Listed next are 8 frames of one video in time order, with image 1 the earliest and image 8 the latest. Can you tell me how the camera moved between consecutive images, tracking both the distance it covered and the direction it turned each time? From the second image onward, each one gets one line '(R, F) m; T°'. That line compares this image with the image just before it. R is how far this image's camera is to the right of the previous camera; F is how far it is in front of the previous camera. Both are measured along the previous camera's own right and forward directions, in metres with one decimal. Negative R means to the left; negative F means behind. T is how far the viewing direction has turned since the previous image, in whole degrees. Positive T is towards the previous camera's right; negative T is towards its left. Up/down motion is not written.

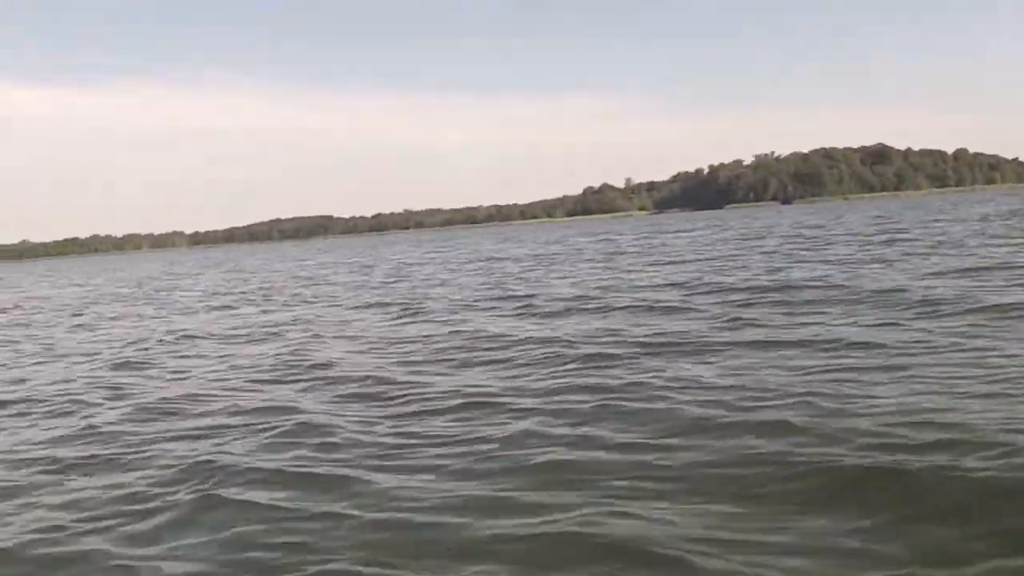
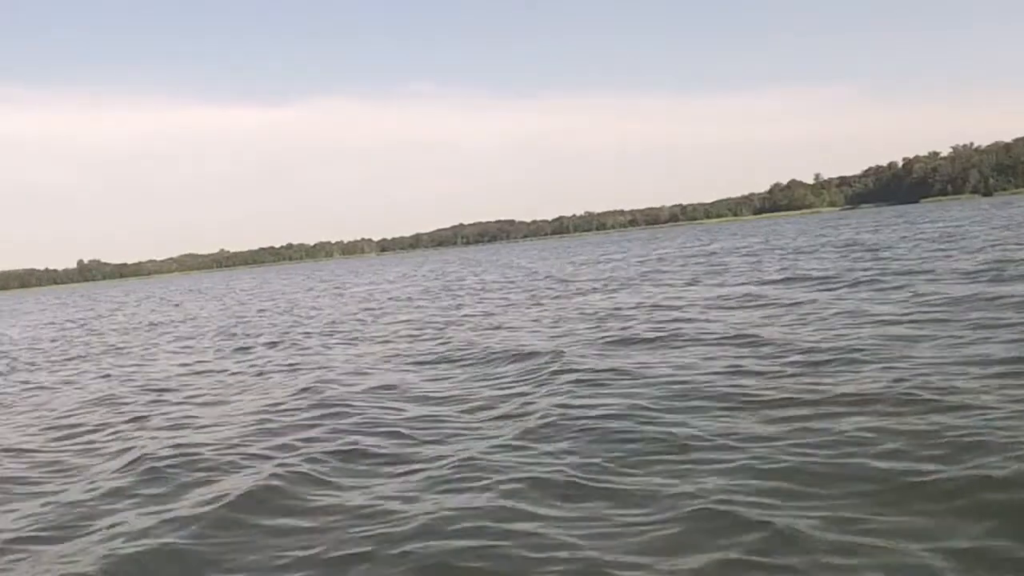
(-3.8, -3.2) m; -7°
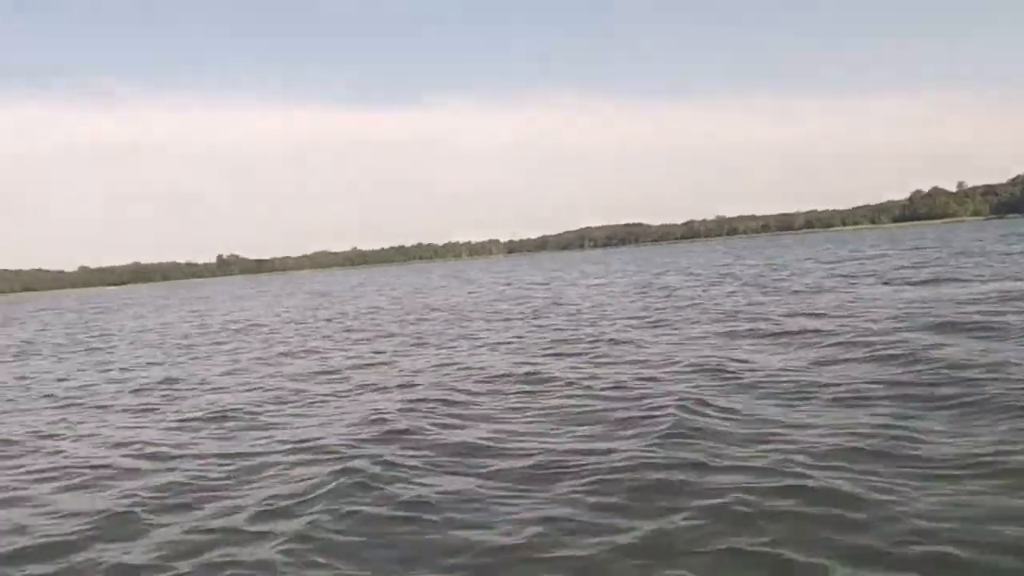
(-3.6, -1.5) m; -5°
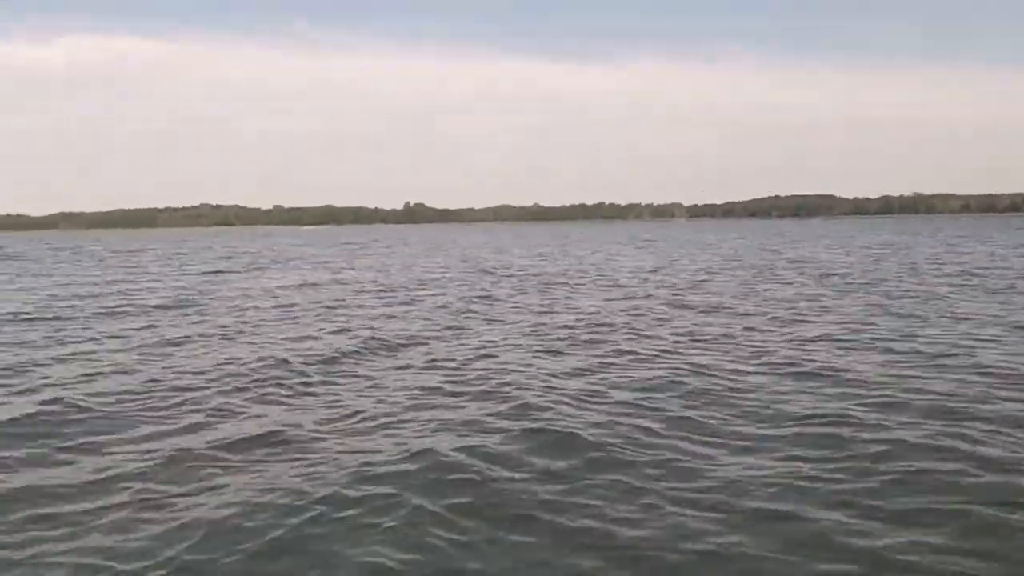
(-9.3, -3.1) m; -5°
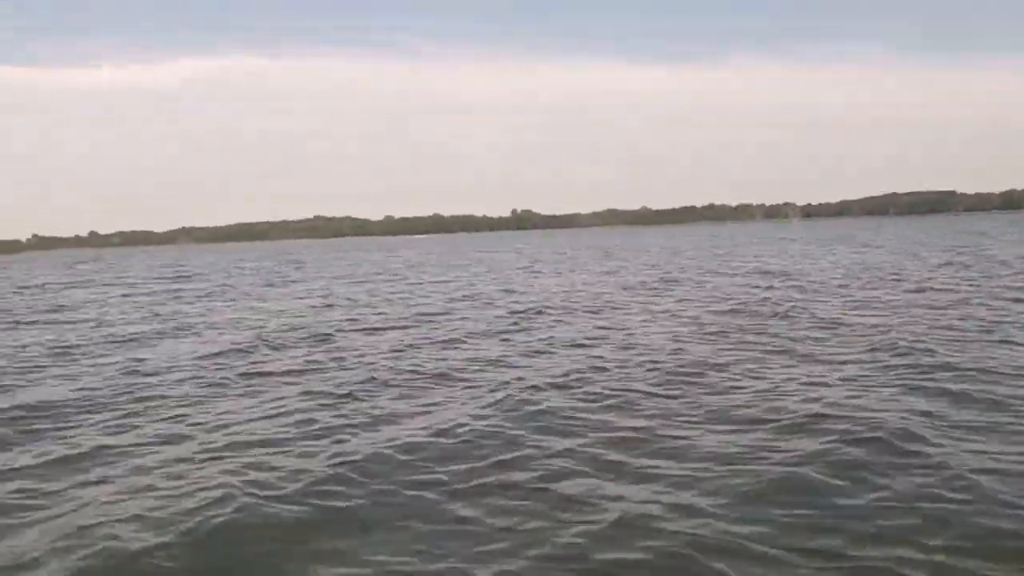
(-6.3, -0.6) m; -3°
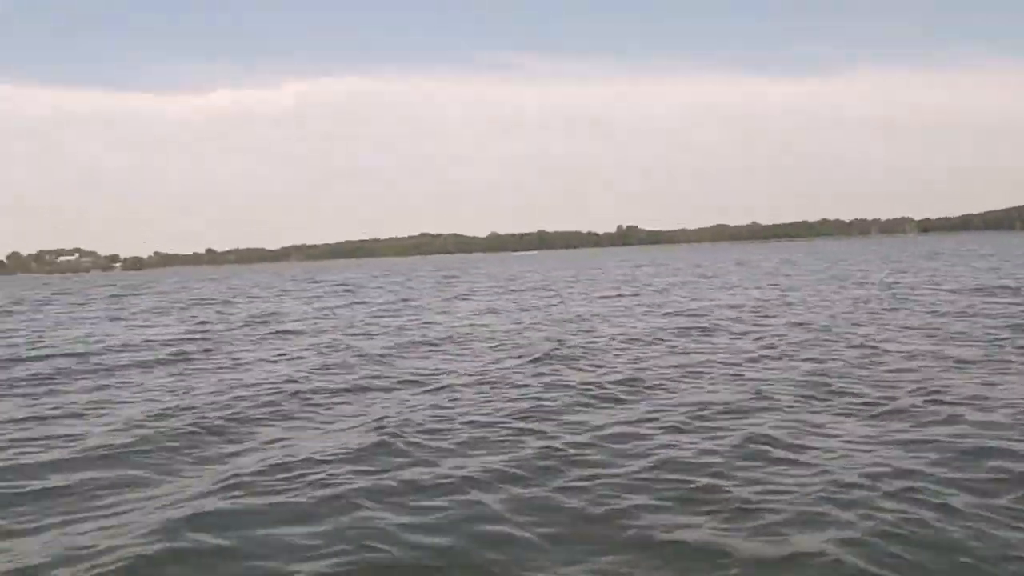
(-3.5, +0.6) m; -4°
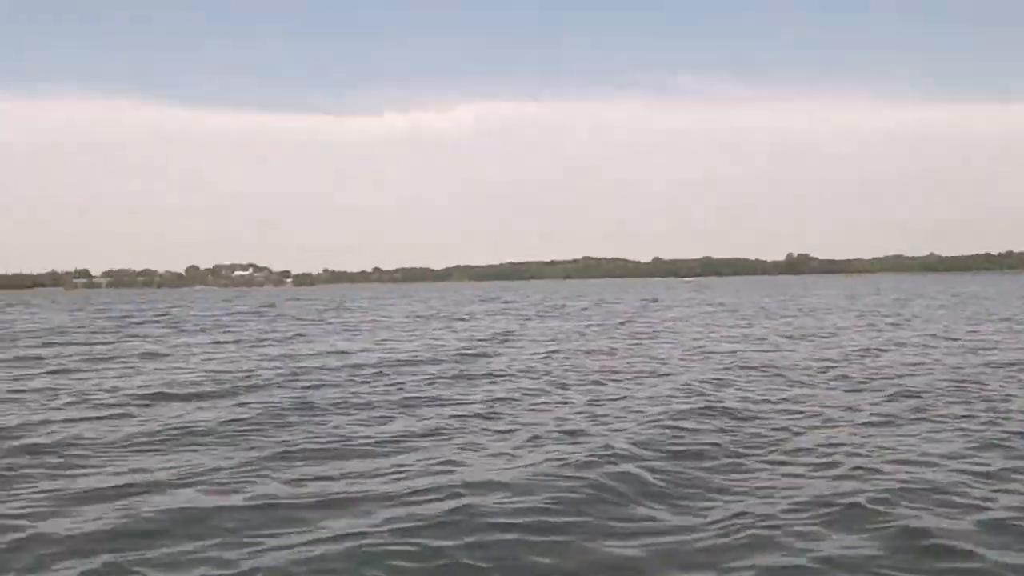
(-3.5, +1.7) m; -7°
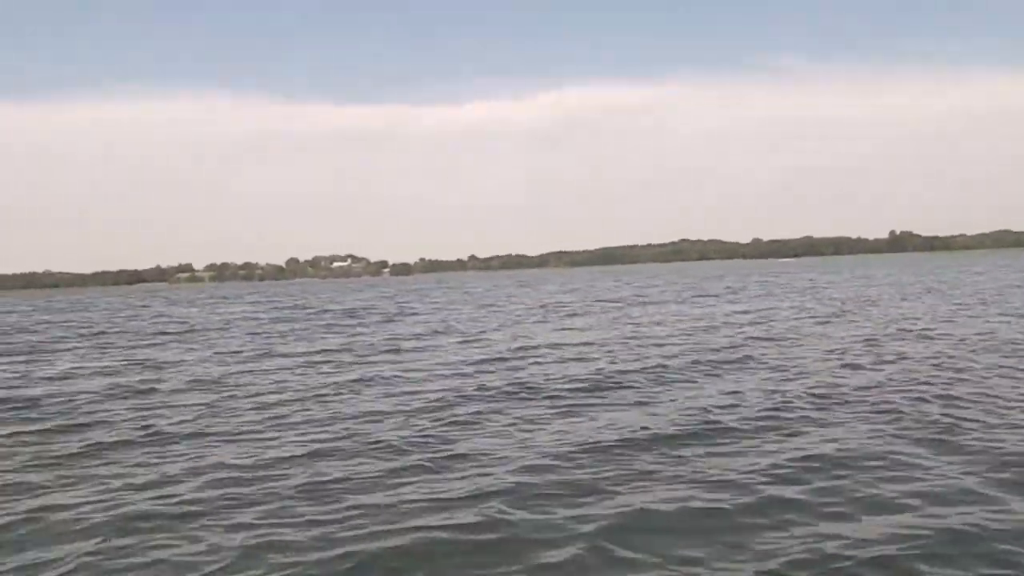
(-4.6, +1.9) m; -3°
